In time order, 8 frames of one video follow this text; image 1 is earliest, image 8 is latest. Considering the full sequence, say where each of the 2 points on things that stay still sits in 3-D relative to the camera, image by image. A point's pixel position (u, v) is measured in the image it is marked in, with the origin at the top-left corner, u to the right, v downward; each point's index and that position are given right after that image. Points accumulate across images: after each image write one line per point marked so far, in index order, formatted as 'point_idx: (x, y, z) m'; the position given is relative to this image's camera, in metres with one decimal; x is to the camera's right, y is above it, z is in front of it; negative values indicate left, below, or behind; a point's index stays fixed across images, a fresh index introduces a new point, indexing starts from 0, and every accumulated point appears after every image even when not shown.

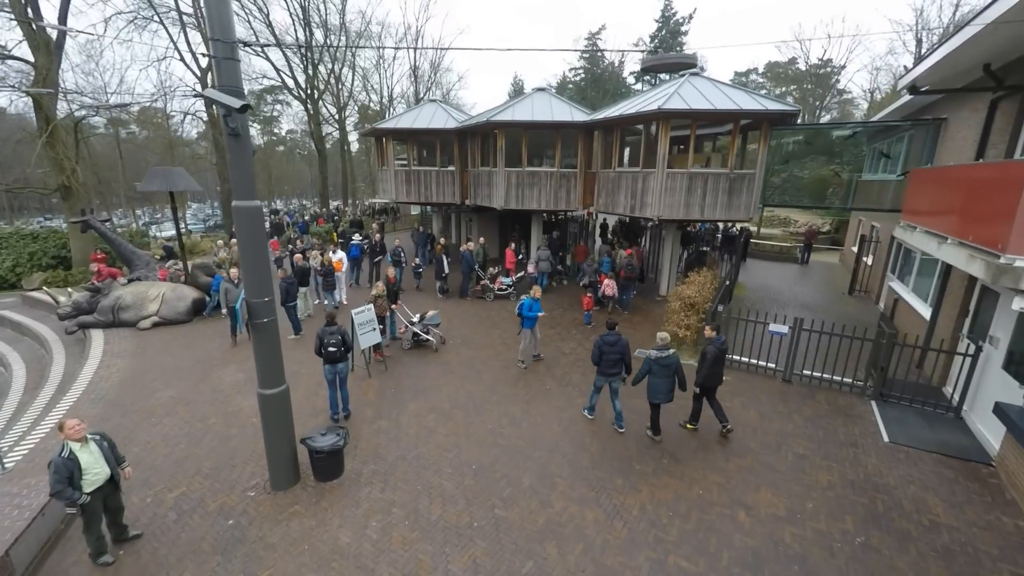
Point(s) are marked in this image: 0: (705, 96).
0: (+5.9, +5.8, +12.2) m
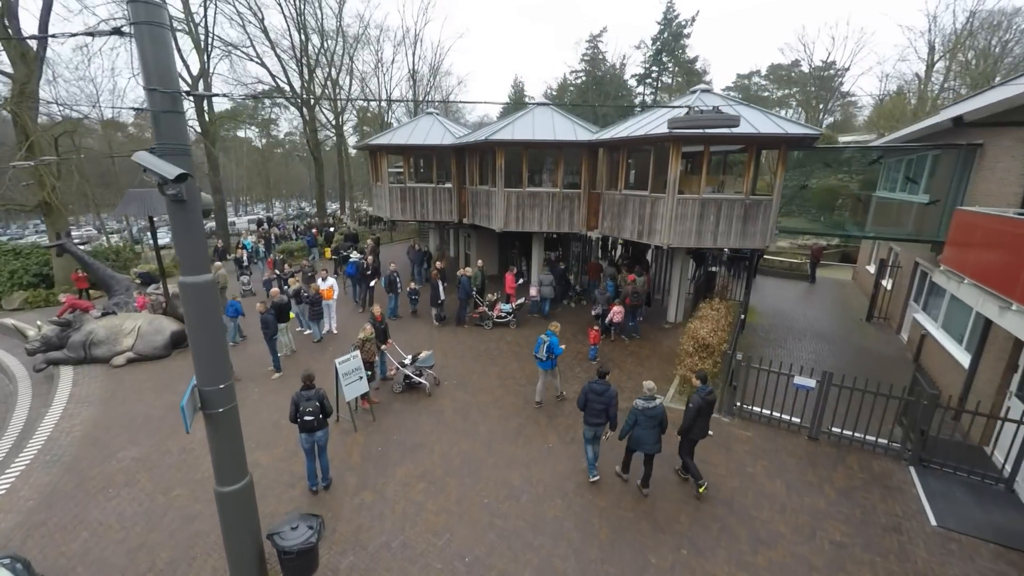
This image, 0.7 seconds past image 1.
0: (+5.9, +4.8, +11.4) m
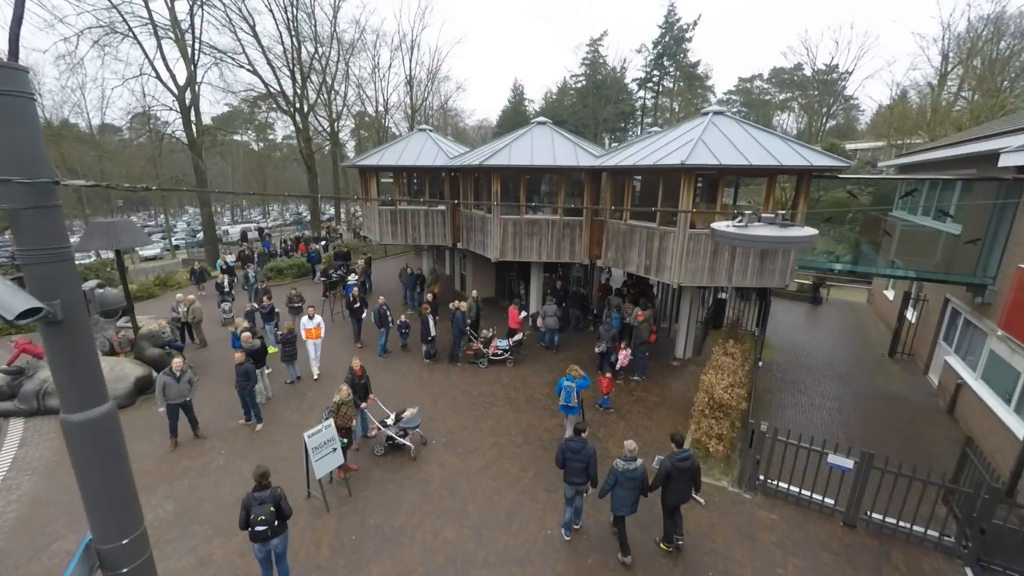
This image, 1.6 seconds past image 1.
0: (+5.8, +3.7, +10.4) m
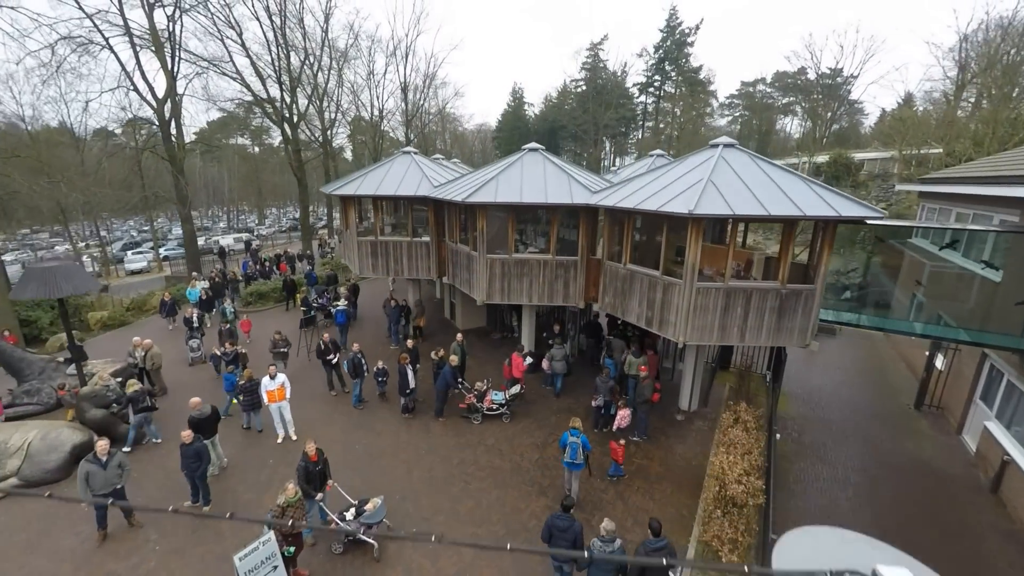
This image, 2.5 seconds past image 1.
0: (+5.4, +2.2, +9.1) m
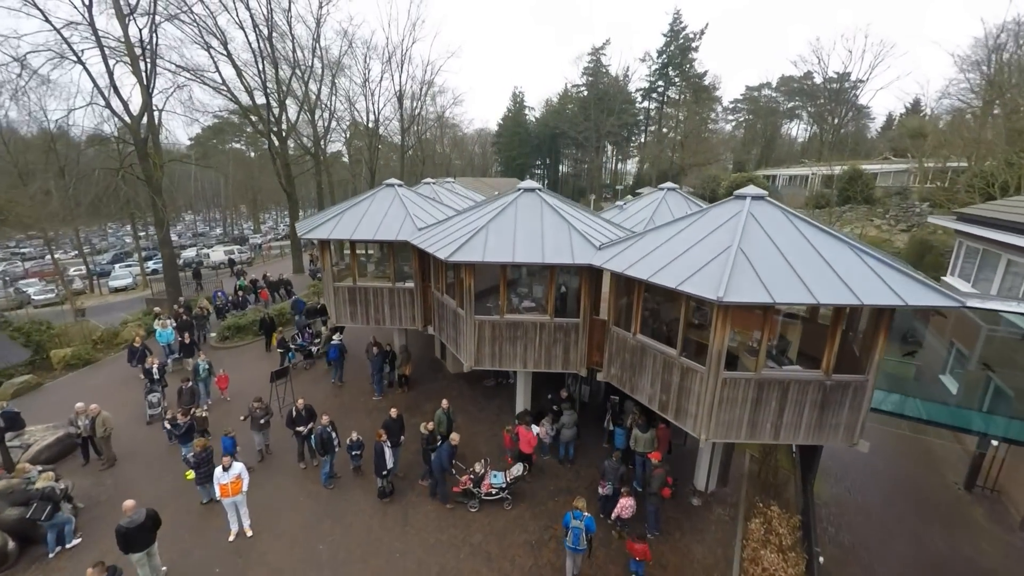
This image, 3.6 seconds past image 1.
0: (+5.2, +0.5, +7.5) m
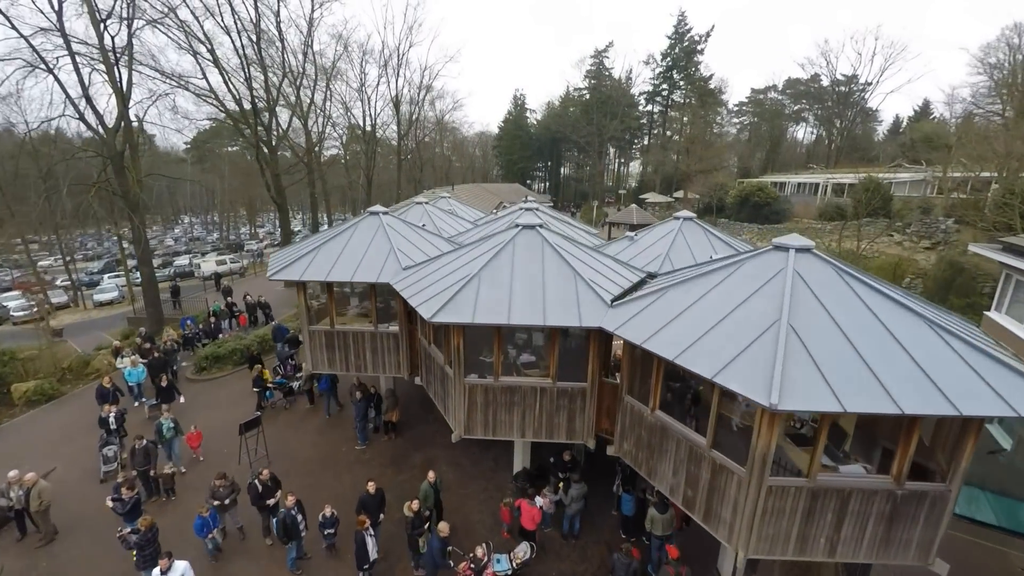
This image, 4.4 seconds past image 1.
0: (+5.1, -0.9, +5.9) m
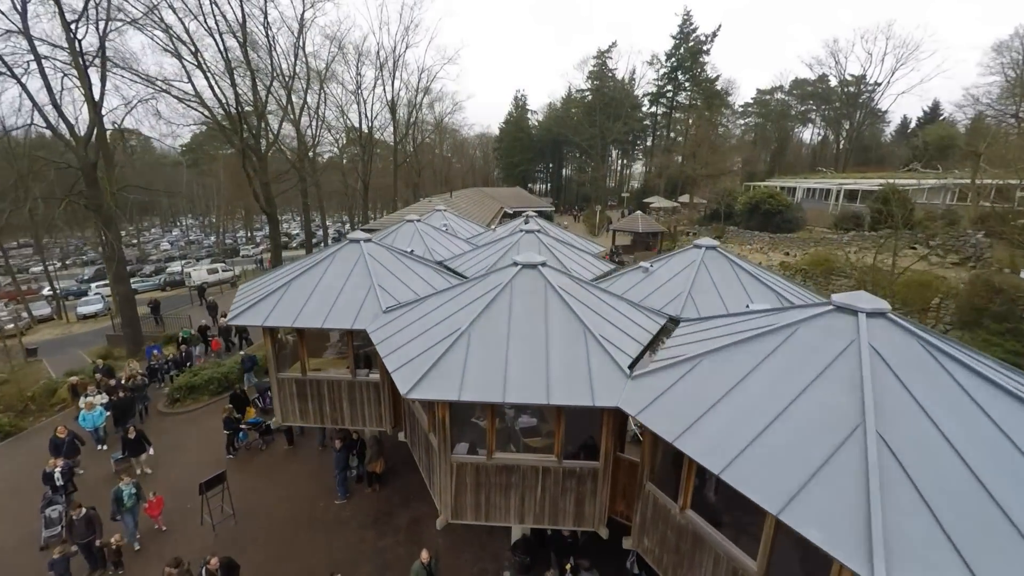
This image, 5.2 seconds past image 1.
0: (+5.0, -2.0, +4.4) m
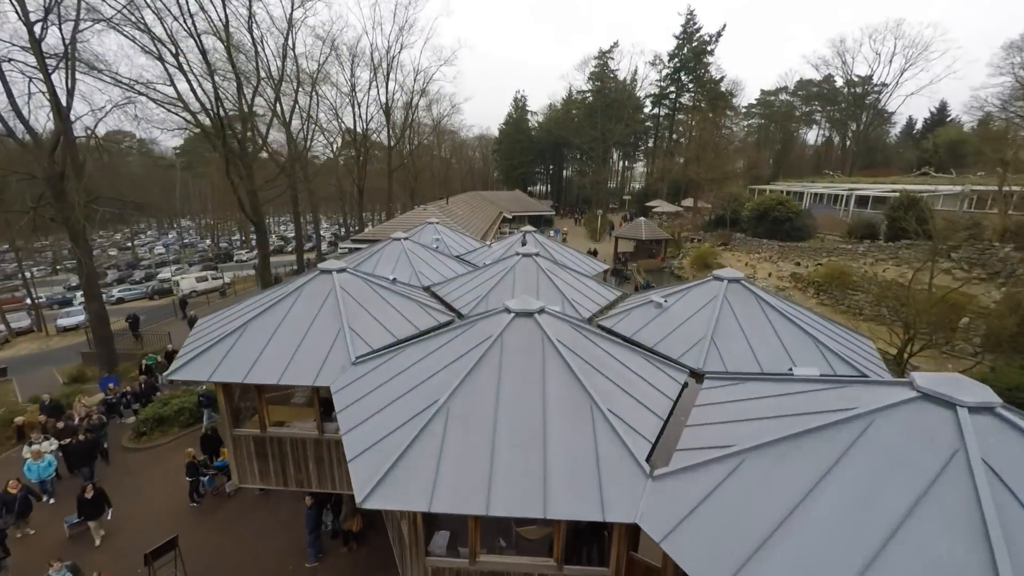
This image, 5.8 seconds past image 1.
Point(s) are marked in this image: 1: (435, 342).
0: (+4.8, -2.9, +2.9) m
1: (-1.6, -1.1, +8.0) m
